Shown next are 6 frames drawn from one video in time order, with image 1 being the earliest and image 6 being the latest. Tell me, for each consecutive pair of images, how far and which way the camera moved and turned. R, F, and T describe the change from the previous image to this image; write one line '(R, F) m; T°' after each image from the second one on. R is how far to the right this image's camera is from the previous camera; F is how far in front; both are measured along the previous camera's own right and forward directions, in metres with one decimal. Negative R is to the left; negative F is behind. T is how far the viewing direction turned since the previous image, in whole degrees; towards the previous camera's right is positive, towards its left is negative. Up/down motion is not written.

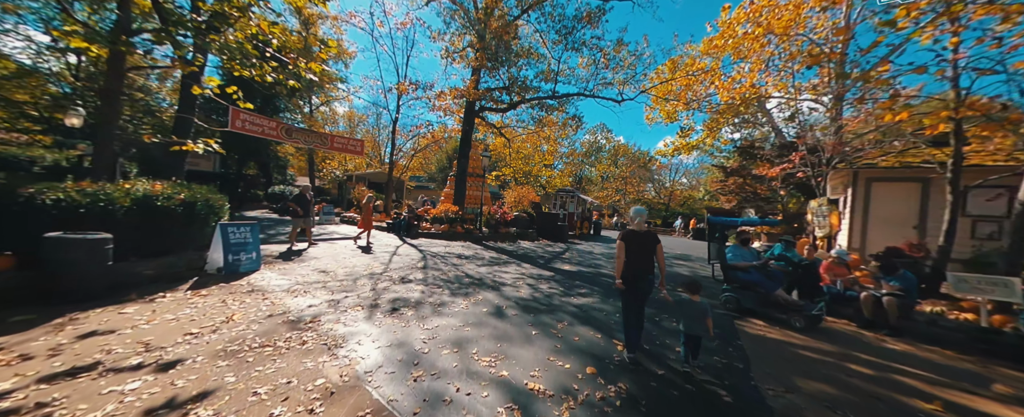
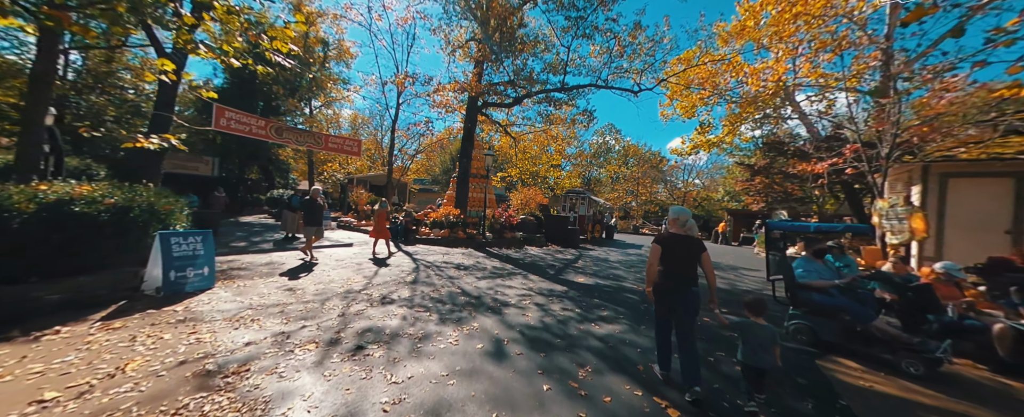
(0.0, +0.9) m; -2°
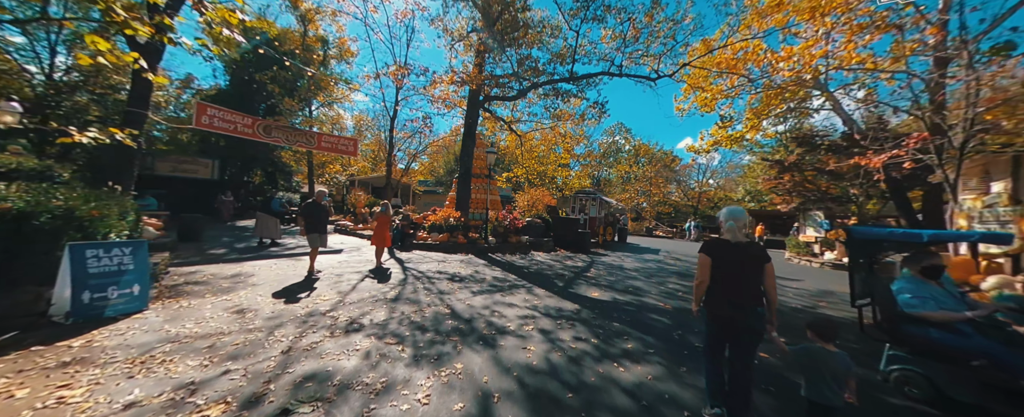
(+0.1, +0.8) m; -2°
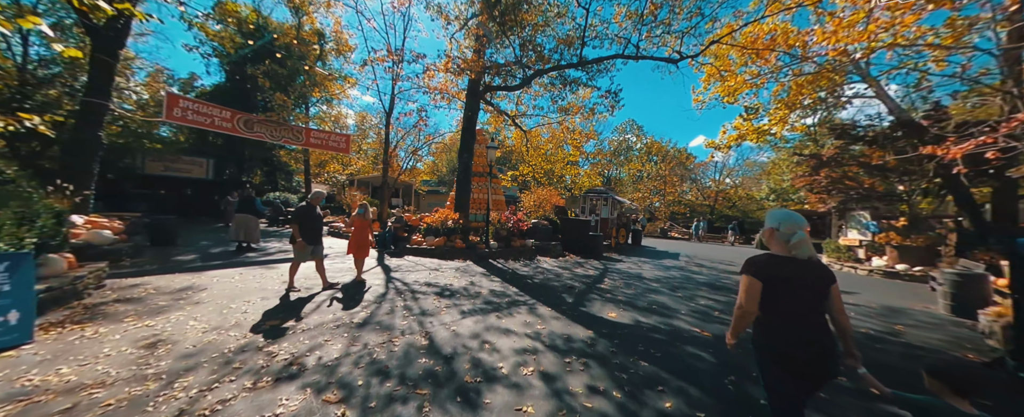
(+0.1, +0.9) m; -2°
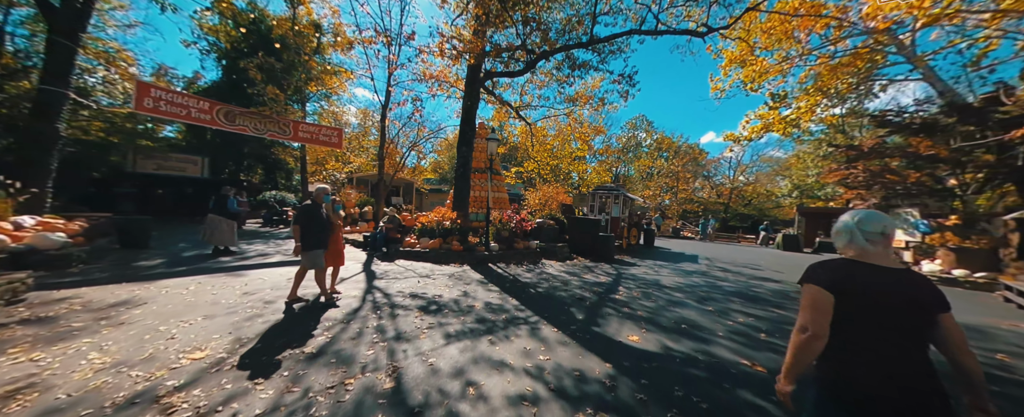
(+0.1, +0.8) m; -1°
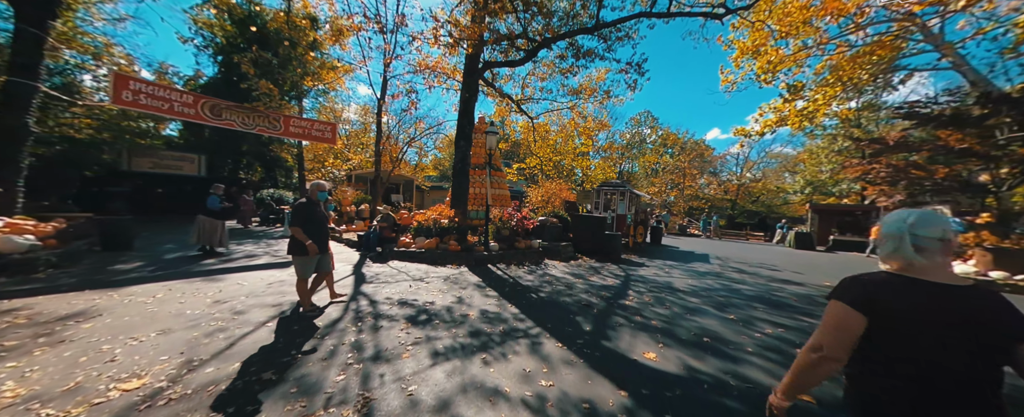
(+0.1, +0.4) m; -1°
